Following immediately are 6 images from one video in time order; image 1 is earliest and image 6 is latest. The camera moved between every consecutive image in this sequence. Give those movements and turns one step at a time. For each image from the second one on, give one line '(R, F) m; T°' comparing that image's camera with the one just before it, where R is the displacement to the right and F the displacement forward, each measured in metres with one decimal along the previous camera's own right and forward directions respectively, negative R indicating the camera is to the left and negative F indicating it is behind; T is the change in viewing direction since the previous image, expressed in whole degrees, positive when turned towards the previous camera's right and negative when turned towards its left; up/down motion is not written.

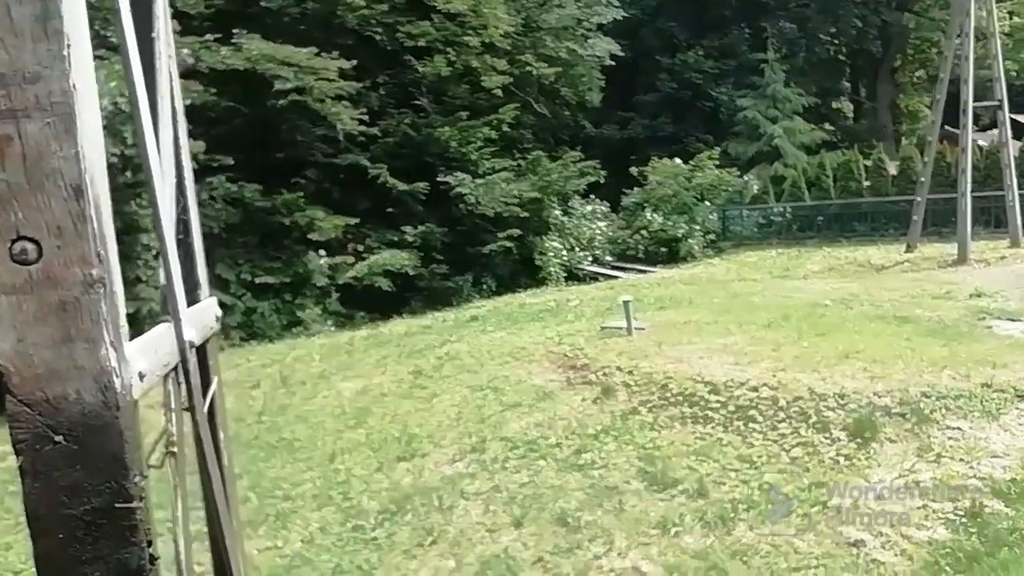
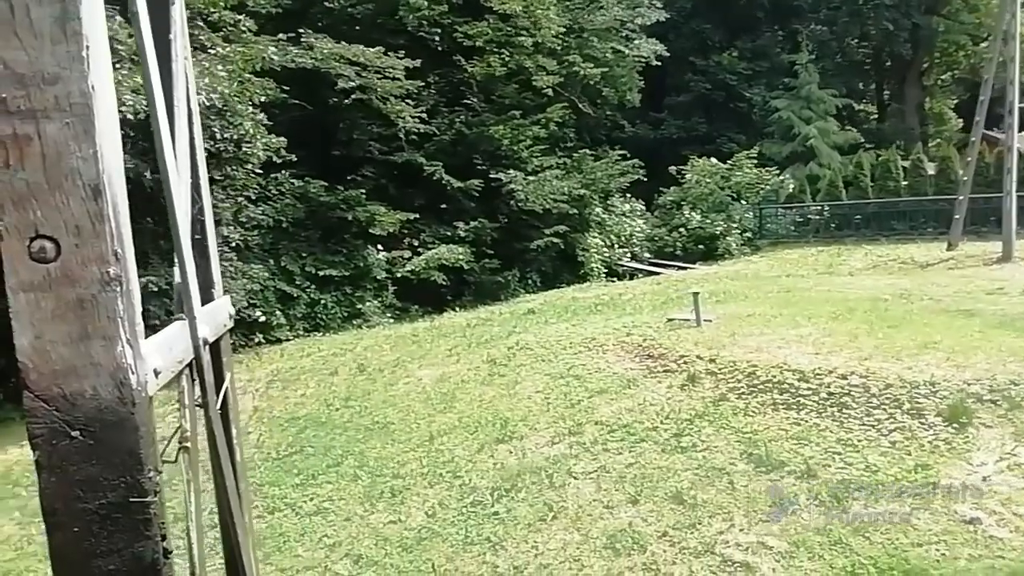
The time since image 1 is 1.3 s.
(-0.6, -0.2) m; -1°
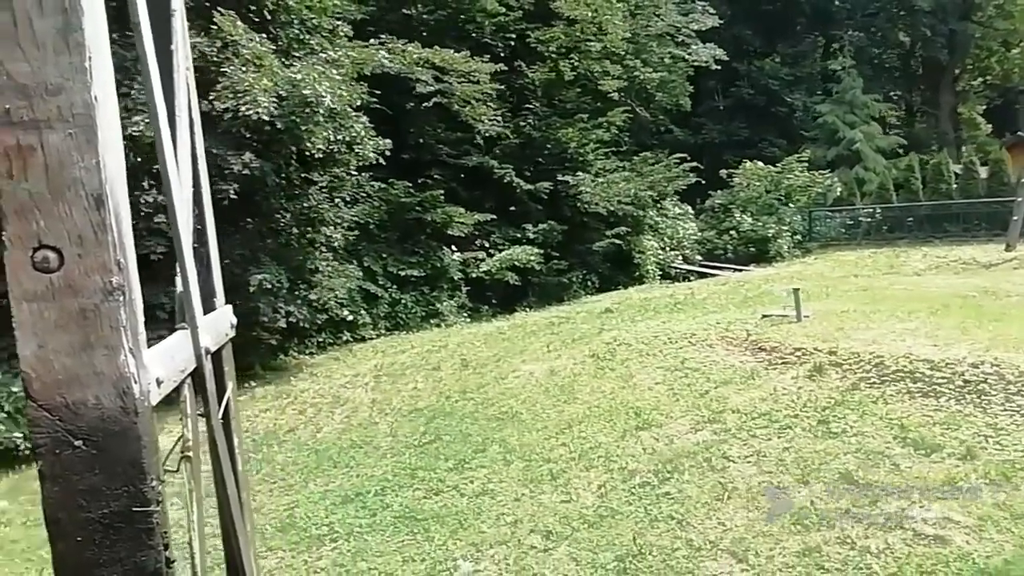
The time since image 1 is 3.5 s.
(-1.0, -0.2) m; 0°
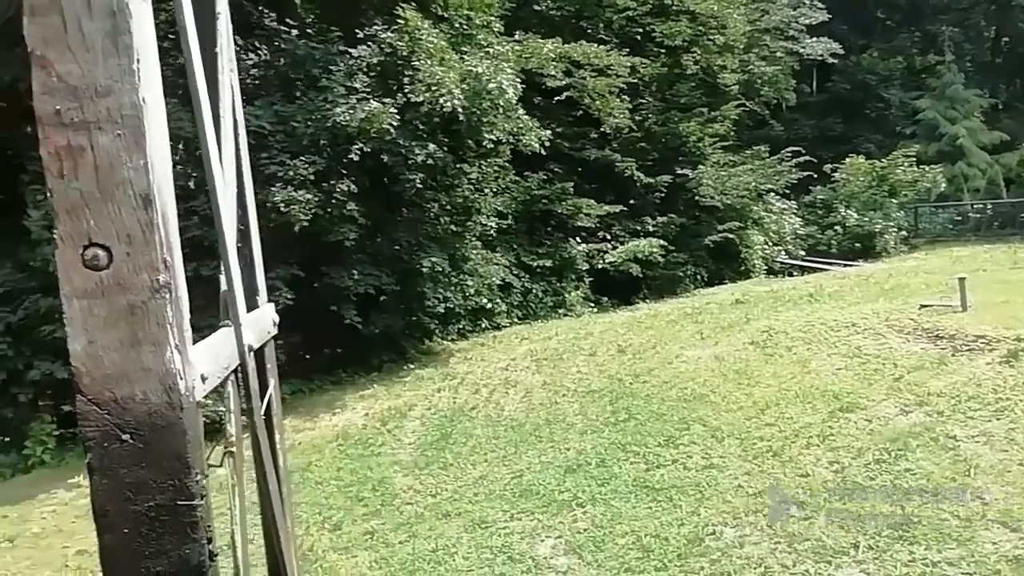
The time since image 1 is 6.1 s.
(-1.3, -0.2) m; -3°
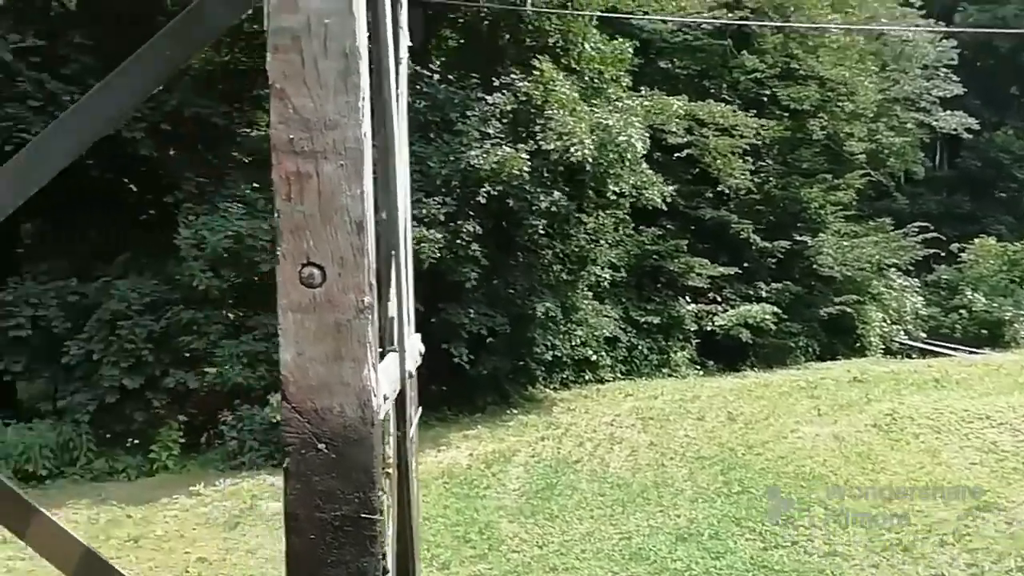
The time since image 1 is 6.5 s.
(-0.3, 0.0) m; -7°
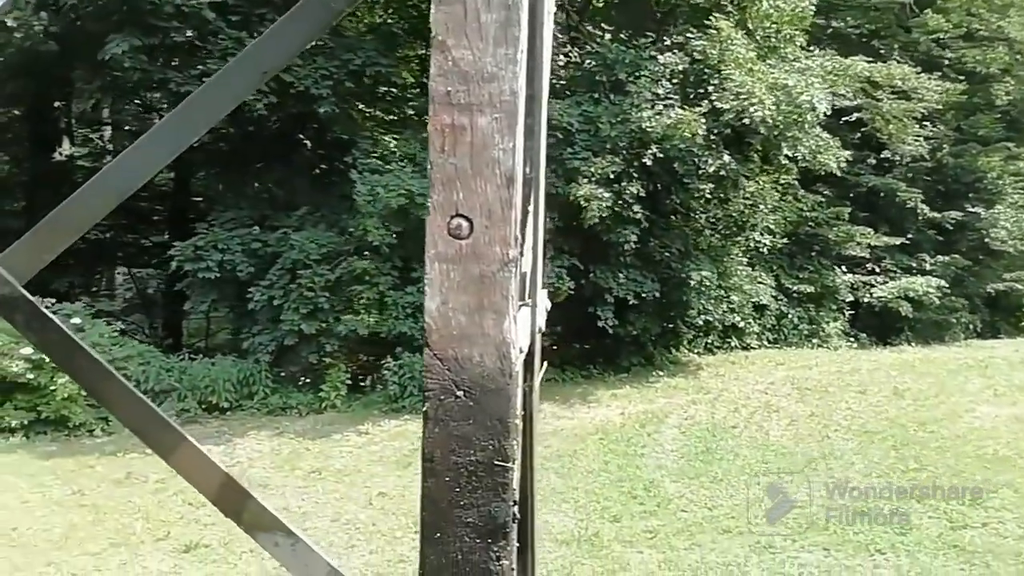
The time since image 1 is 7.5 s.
(0.0, 0.0) m; -9°
